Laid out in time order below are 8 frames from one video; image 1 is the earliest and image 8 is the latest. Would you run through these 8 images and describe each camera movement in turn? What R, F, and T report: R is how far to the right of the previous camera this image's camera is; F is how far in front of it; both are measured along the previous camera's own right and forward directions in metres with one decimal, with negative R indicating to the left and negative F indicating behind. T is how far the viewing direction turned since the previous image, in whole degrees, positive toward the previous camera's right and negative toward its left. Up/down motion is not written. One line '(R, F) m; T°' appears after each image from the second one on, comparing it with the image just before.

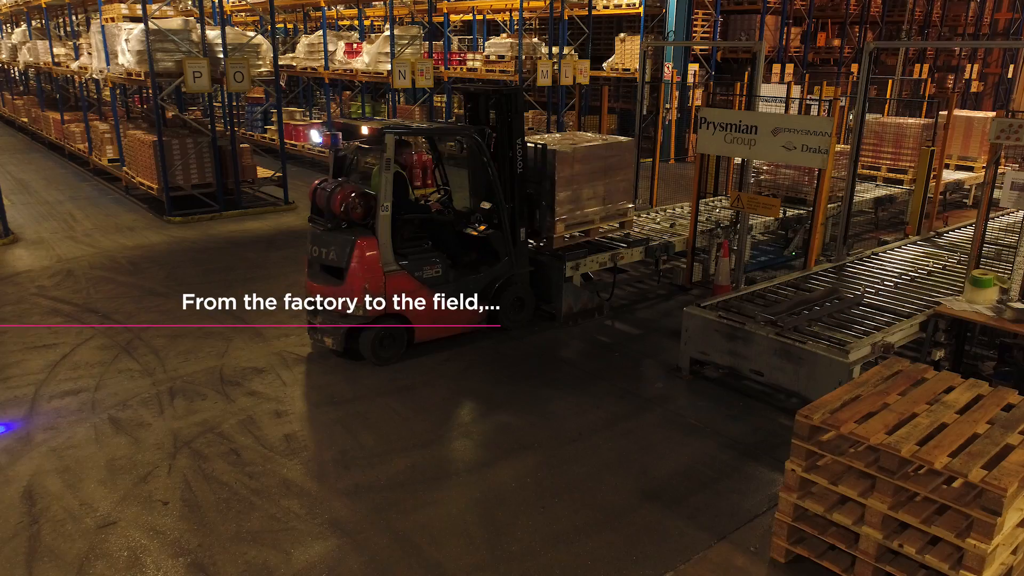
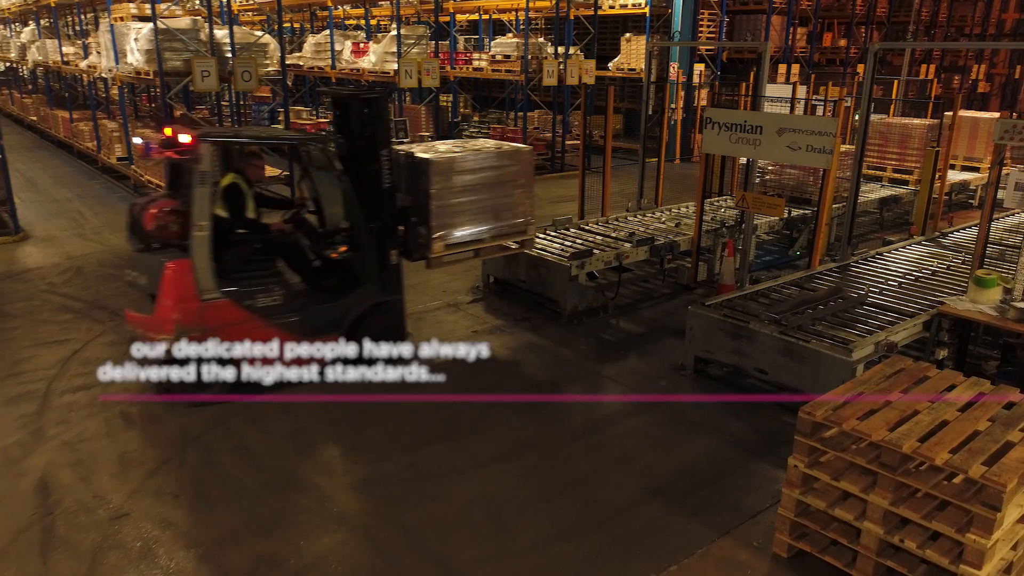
(0.0, -0.1) m; 0°
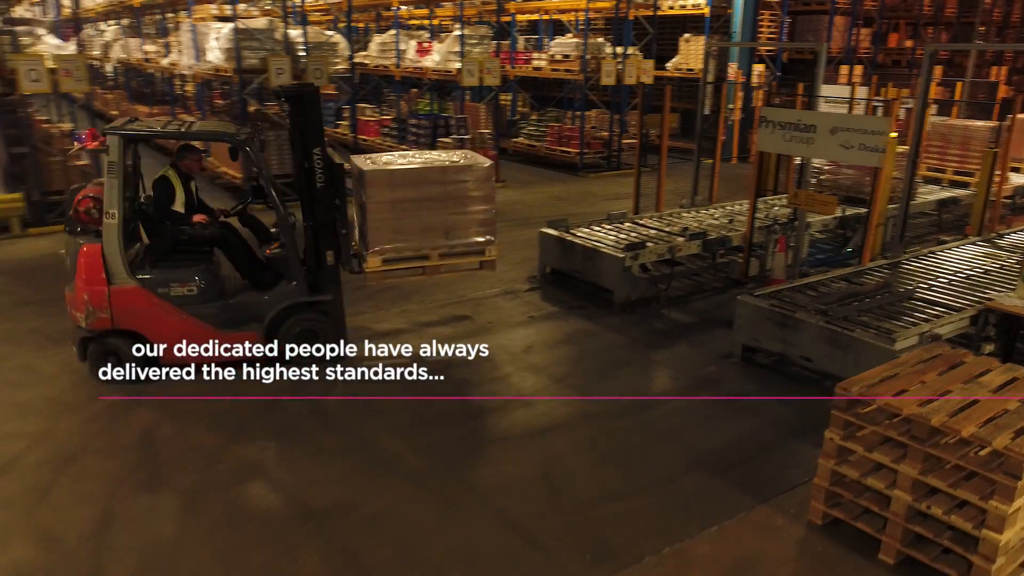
(0.0, -0.4) m; -4°
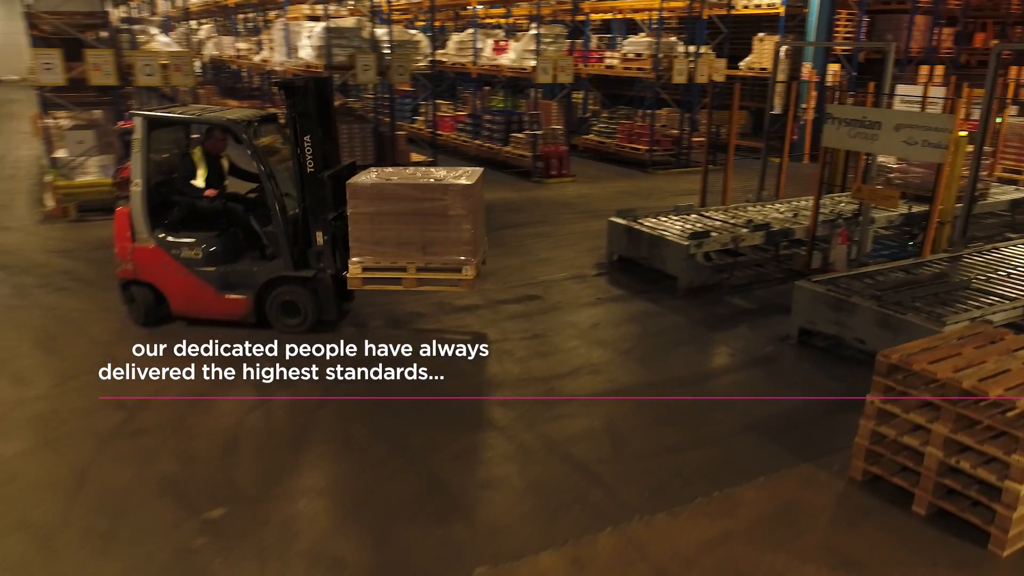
(0.0, -0.5) m; -5°
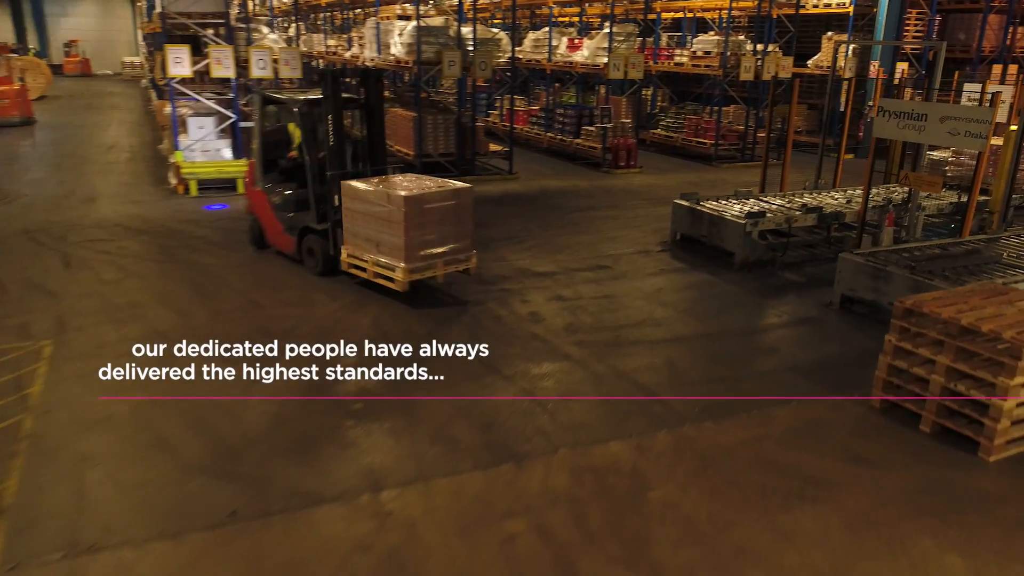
(-0.1, -1.1) m; -5°
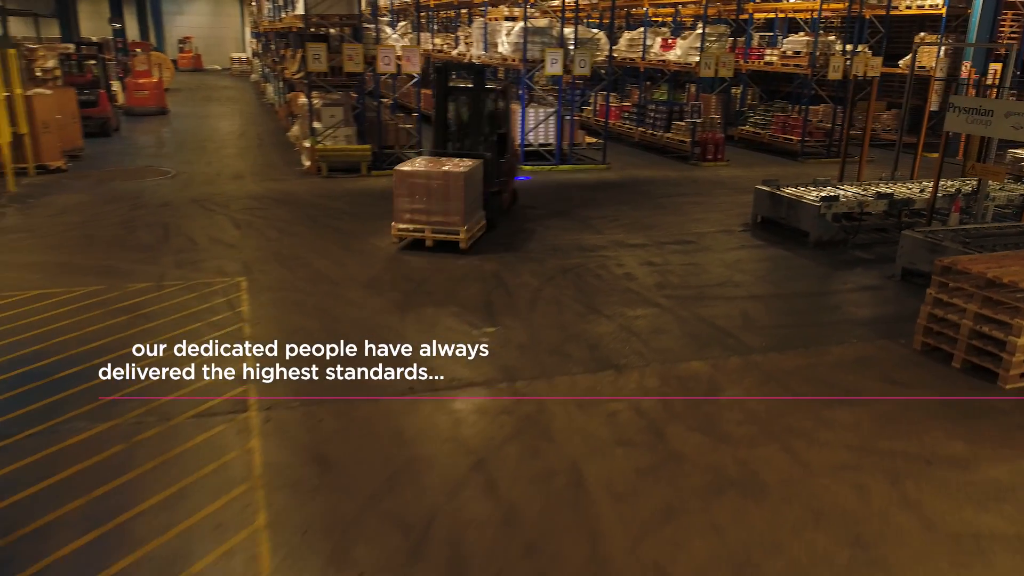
(-0.2, -1.4) m; -6°
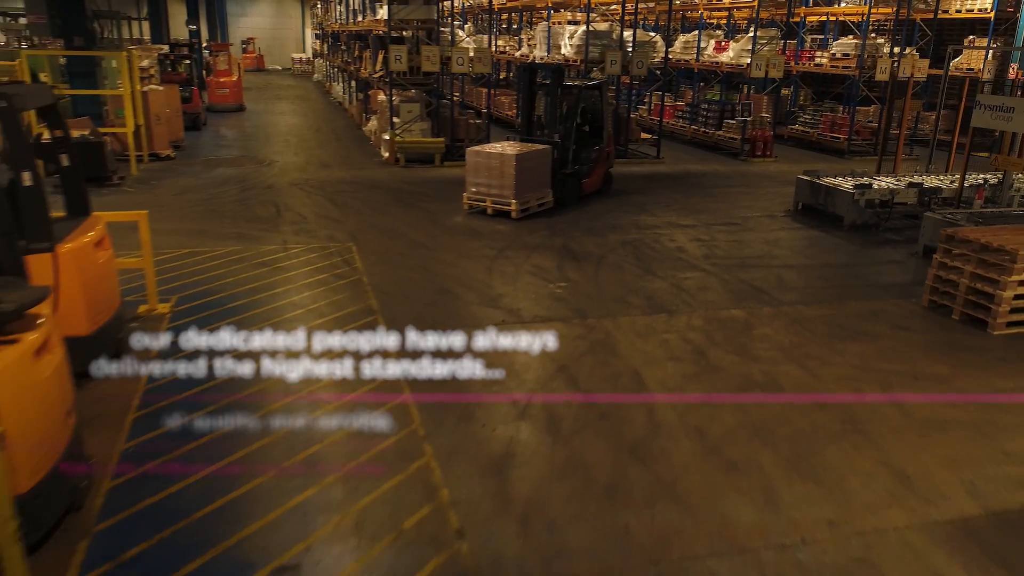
(-0.2, -1.4) m; -4°
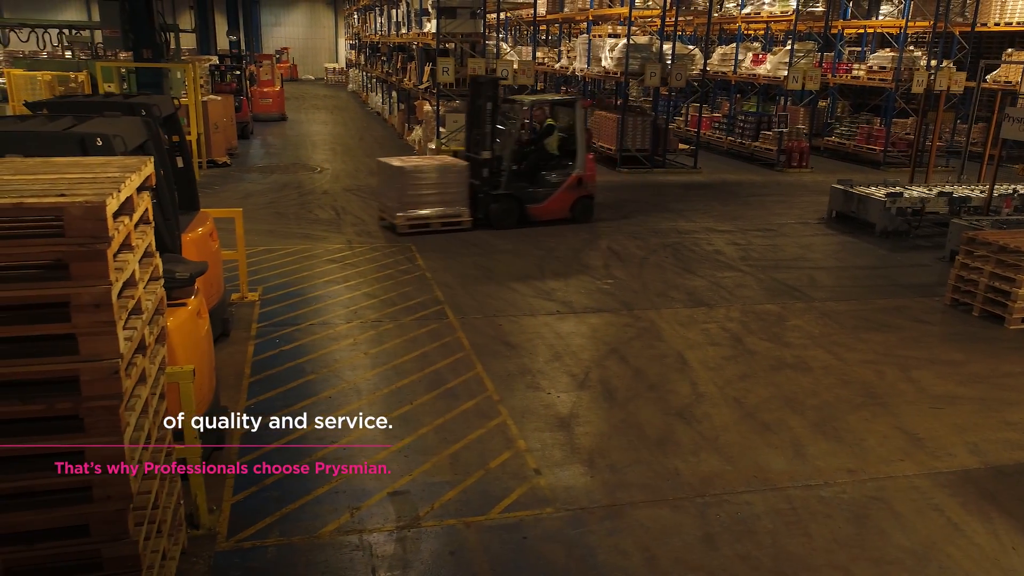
(-0.2, -0.8) m; -2°
